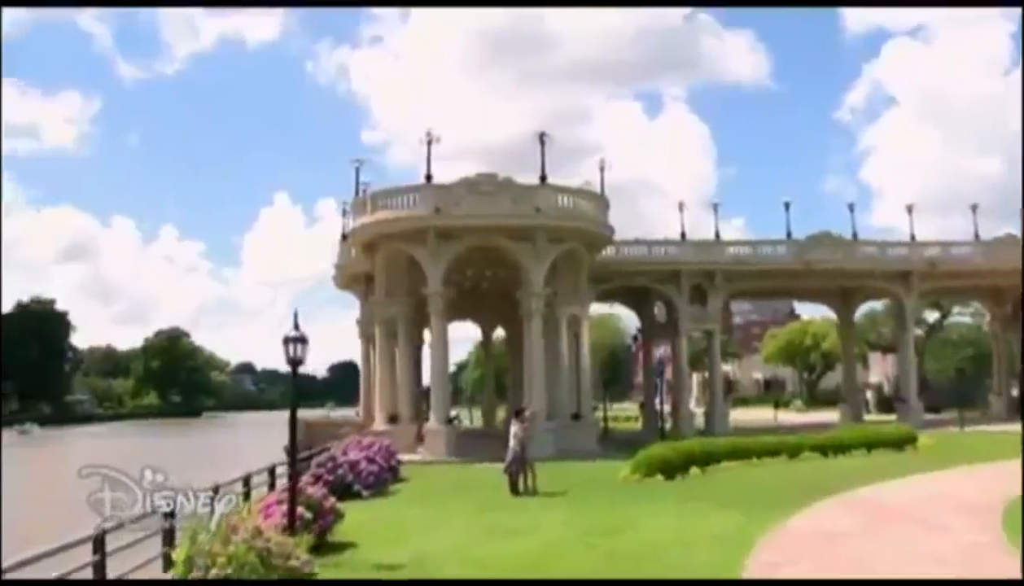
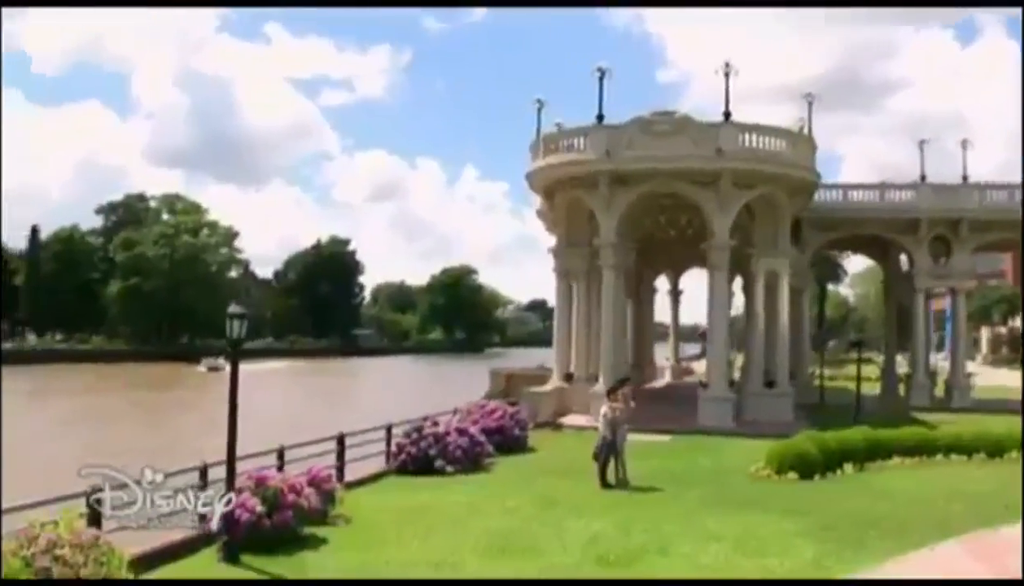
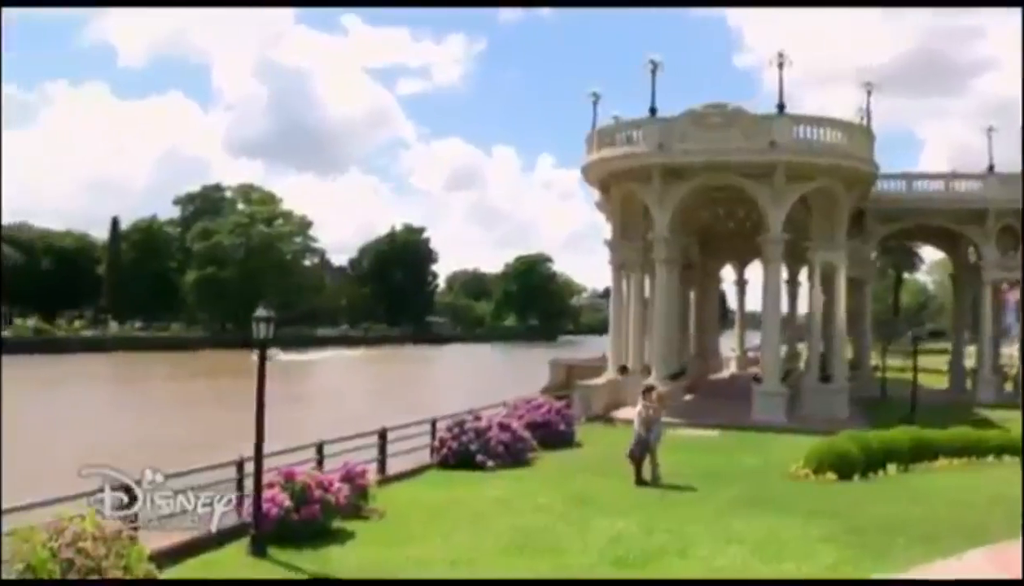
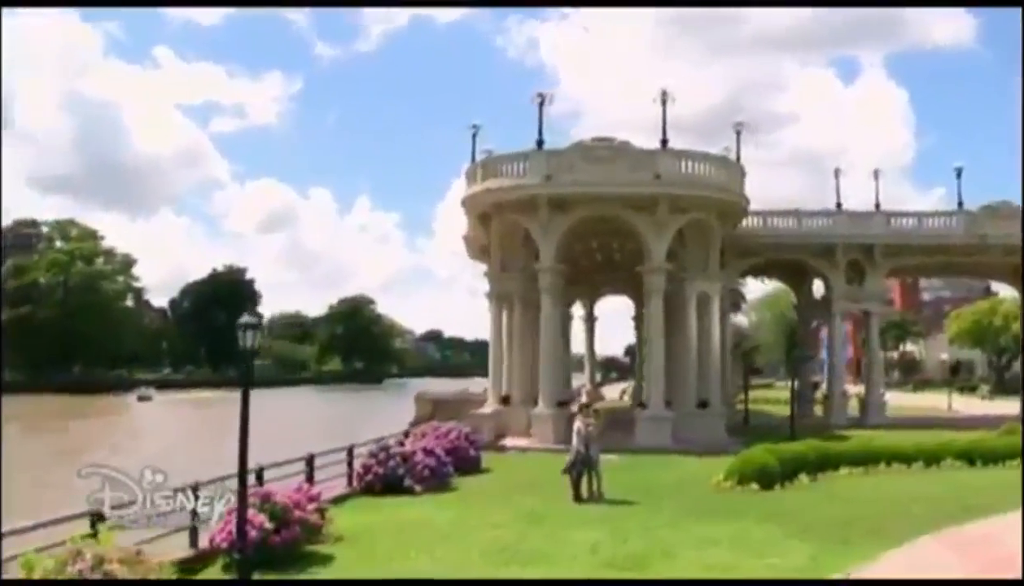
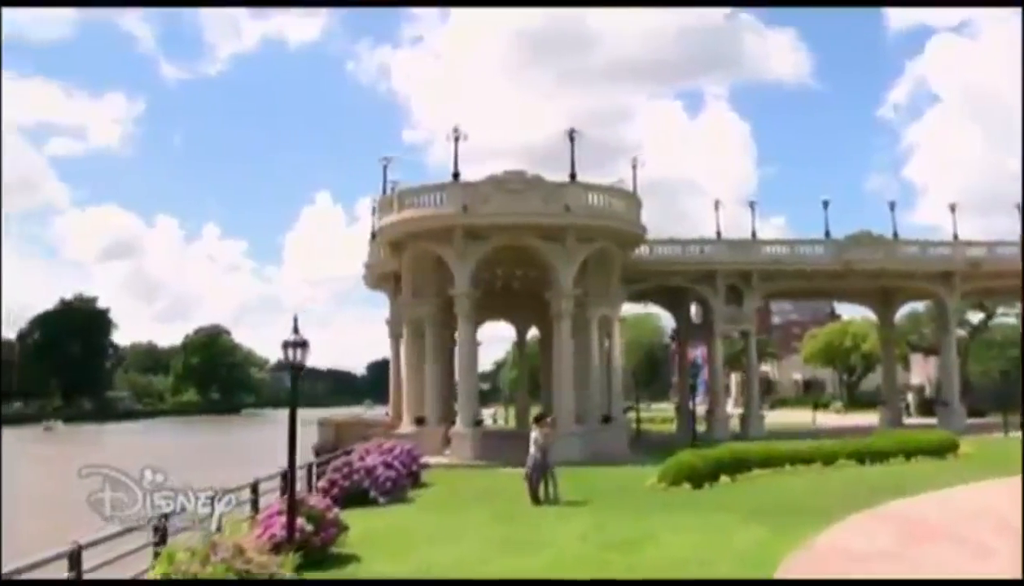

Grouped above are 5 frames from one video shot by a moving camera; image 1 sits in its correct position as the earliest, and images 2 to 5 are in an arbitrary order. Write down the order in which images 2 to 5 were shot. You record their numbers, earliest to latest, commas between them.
5, 4, 2, 3
